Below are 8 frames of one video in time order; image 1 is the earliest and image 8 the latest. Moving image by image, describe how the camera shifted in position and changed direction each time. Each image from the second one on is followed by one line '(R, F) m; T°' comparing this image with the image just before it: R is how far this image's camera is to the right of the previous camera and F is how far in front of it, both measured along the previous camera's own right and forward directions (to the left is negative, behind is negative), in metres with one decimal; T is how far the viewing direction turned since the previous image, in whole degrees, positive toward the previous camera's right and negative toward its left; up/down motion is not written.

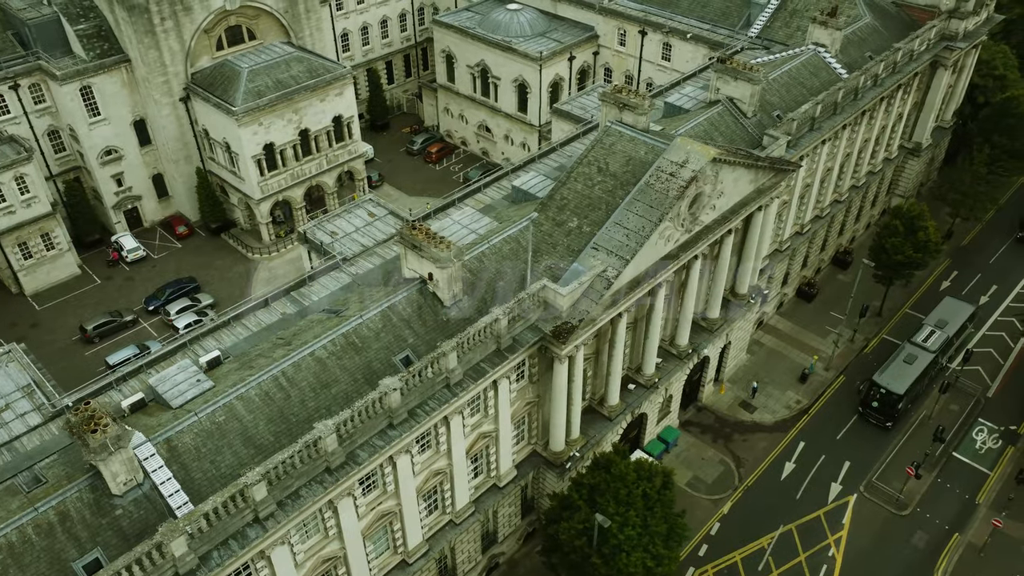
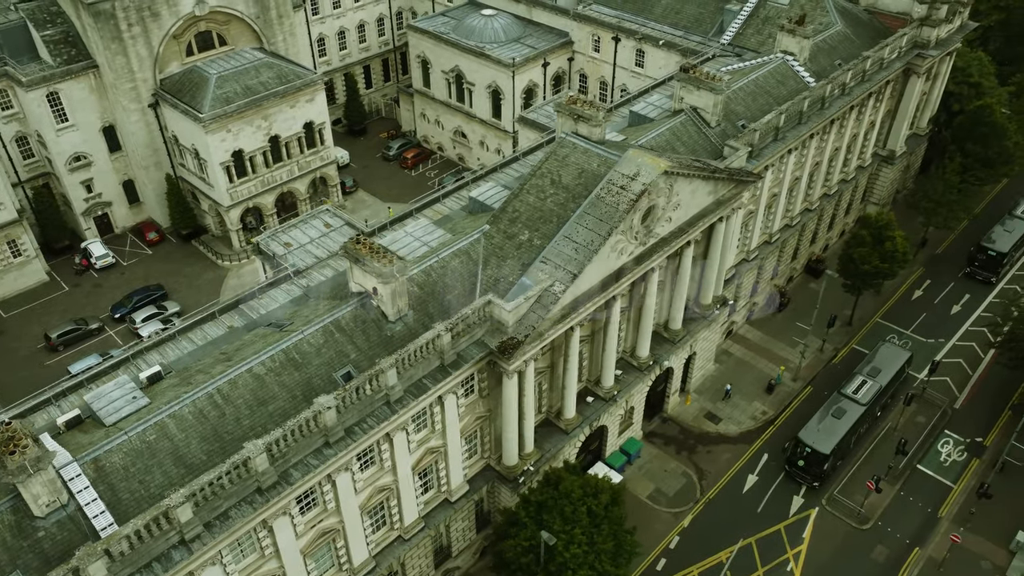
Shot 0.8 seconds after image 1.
(+2.6, +0.4) m; 0°
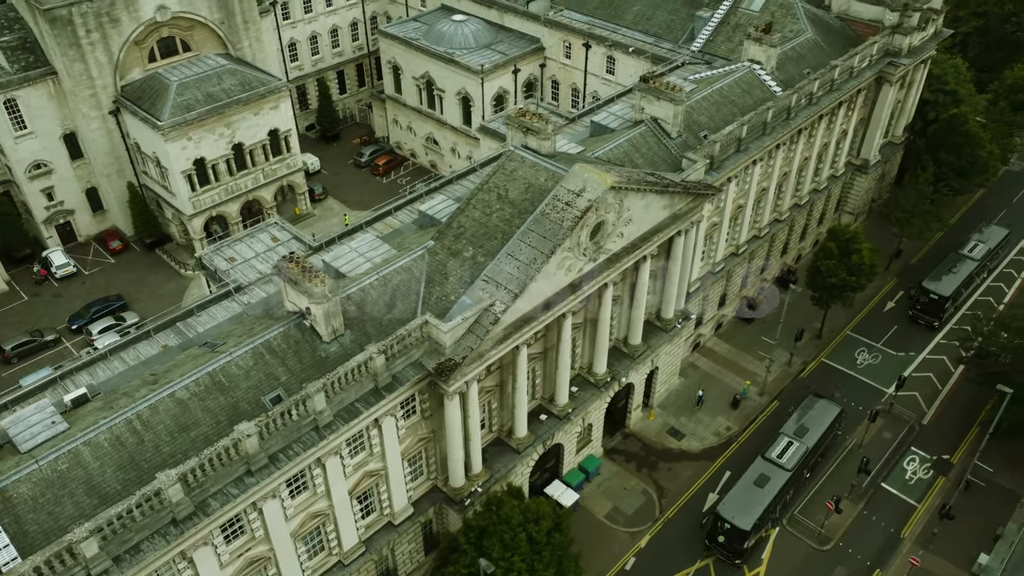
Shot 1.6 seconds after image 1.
(+2.9, +1.1) m; 0°
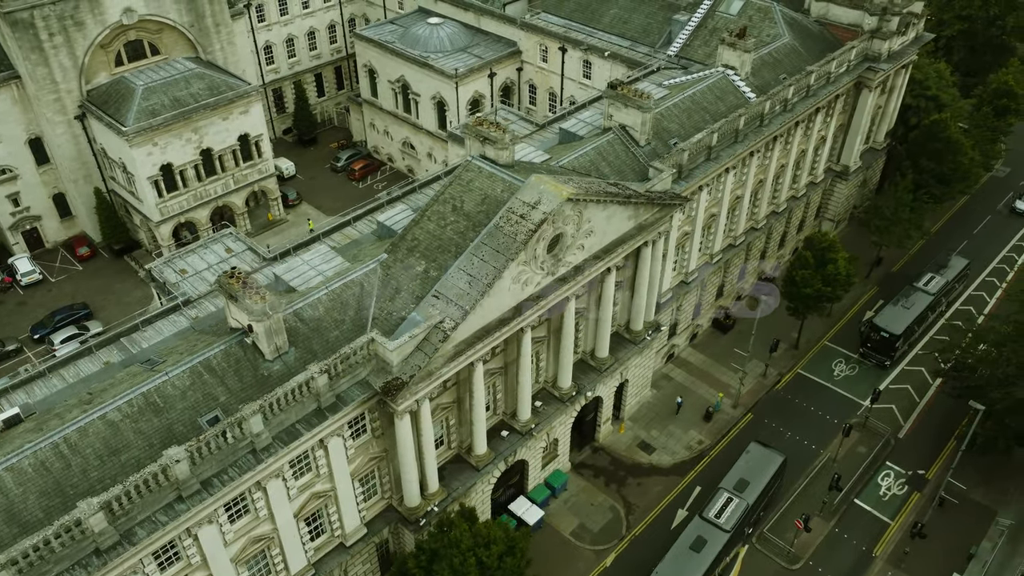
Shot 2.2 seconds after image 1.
(+2.3, +1.2) m; 0°
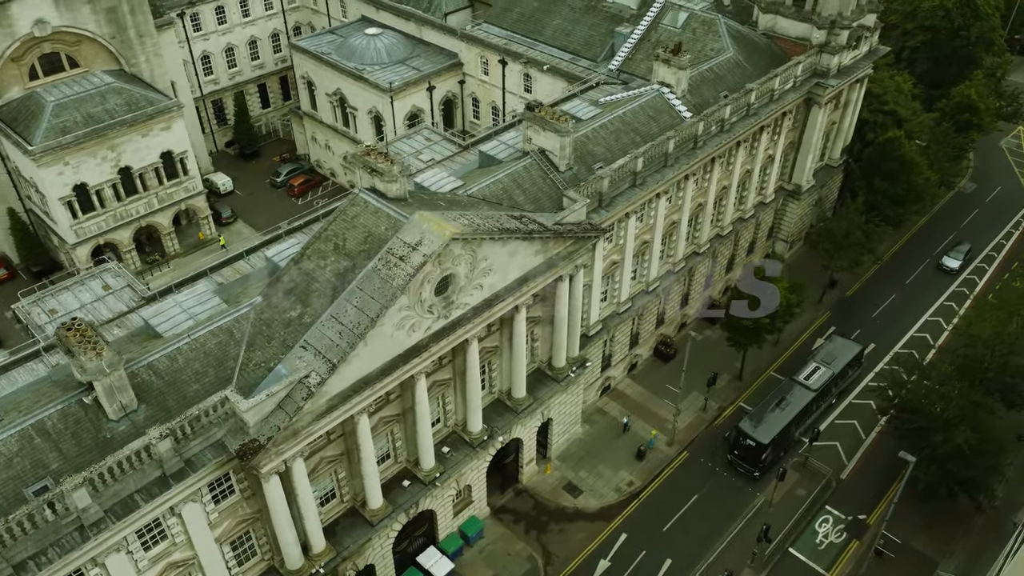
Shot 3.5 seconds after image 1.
(+5.3, +3.2) m; 0°
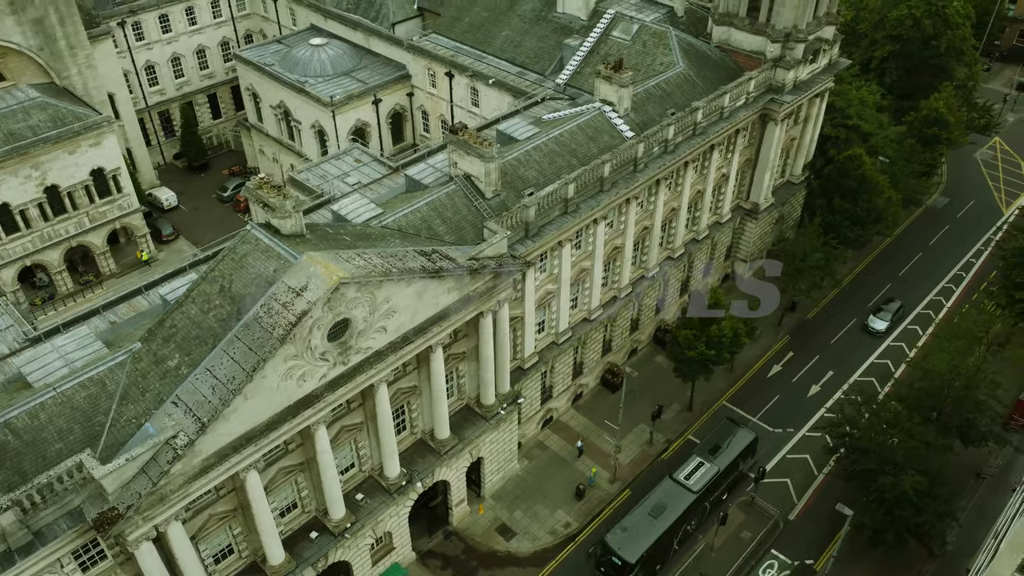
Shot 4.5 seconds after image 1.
(+4.3, +2.8) m; 0°
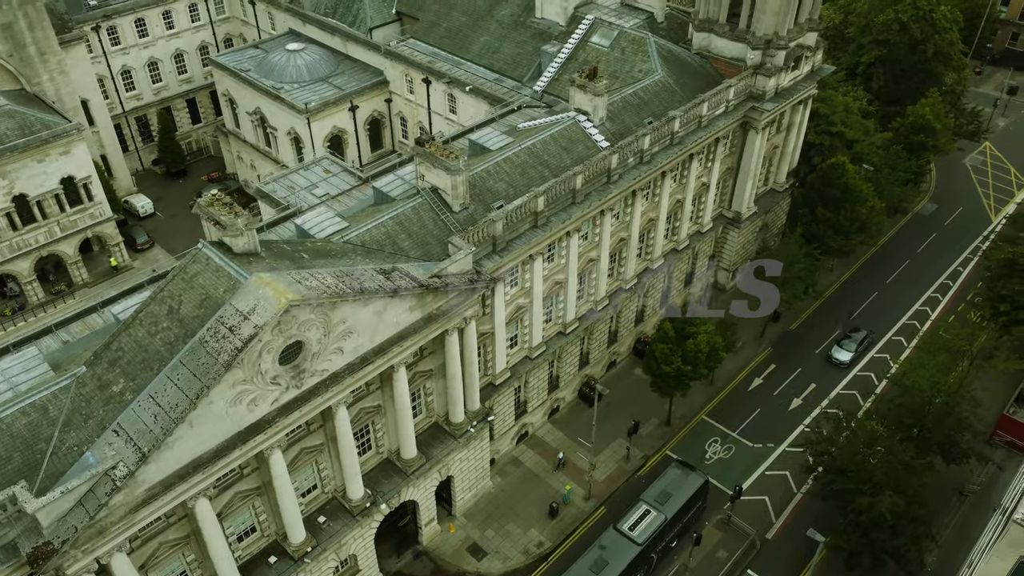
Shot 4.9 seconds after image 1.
(+1.8, +1.1) m; 0°
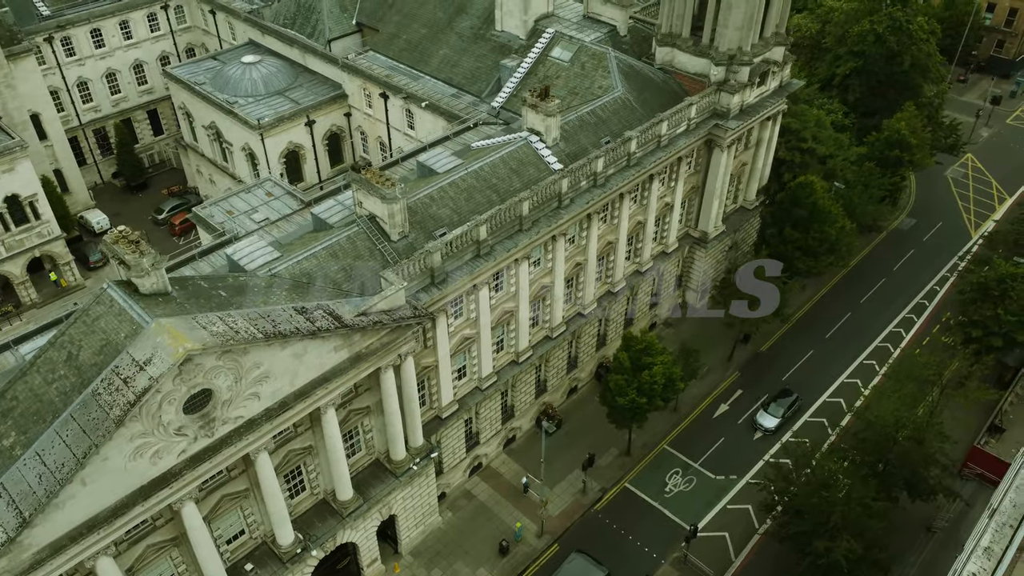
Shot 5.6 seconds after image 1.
(+3.1, +2.0) m; 0°
